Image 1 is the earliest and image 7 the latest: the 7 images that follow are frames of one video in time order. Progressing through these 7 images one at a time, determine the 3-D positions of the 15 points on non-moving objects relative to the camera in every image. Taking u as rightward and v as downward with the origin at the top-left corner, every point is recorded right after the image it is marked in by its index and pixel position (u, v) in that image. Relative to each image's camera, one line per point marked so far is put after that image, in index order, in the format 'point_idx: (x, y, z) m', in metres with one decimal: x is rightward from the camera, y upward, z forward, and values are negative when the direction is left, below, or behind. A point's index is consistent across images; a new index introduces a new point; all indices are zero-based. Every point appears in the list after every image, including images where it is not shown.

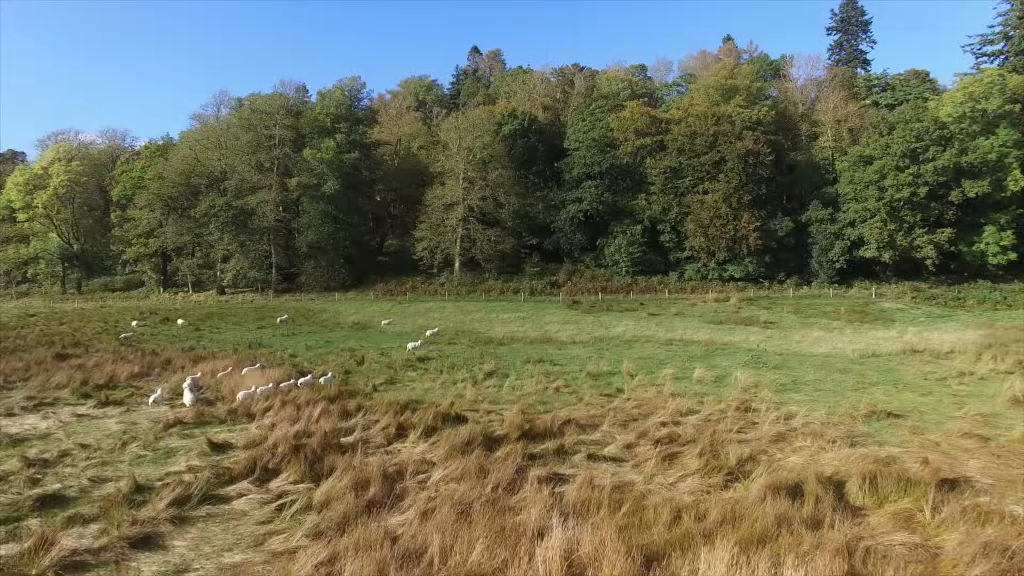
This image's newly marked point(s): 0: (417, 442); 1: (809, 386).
0: (-1.9, -3.2, +13.5) m
1: (+8.1, -2.7, +18.2) m
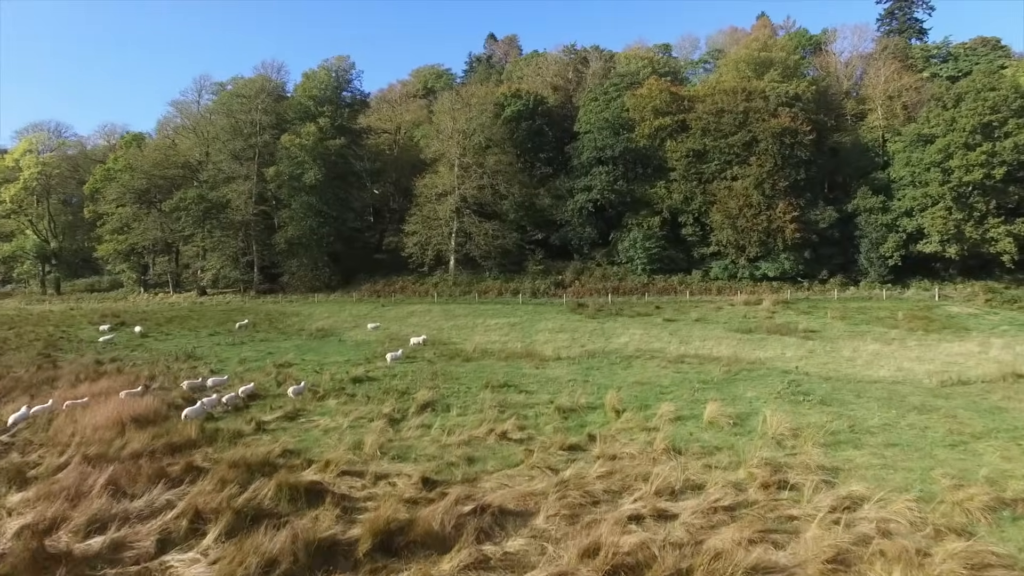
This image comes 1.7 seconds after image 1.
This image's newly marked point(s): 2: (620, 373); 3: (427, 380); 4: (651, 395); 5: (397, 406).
0: (-3.7, -3.2, +7.8) m
1: (+6.6, -2.7, +12.0) m
2: (+3.1, -2.5, +19.3) m
3: (-2.6, -2.8, +19.8) m
4: (+3.4, -2.6, +16.3) m
5: (-2.9, -2.9, +16.6) m
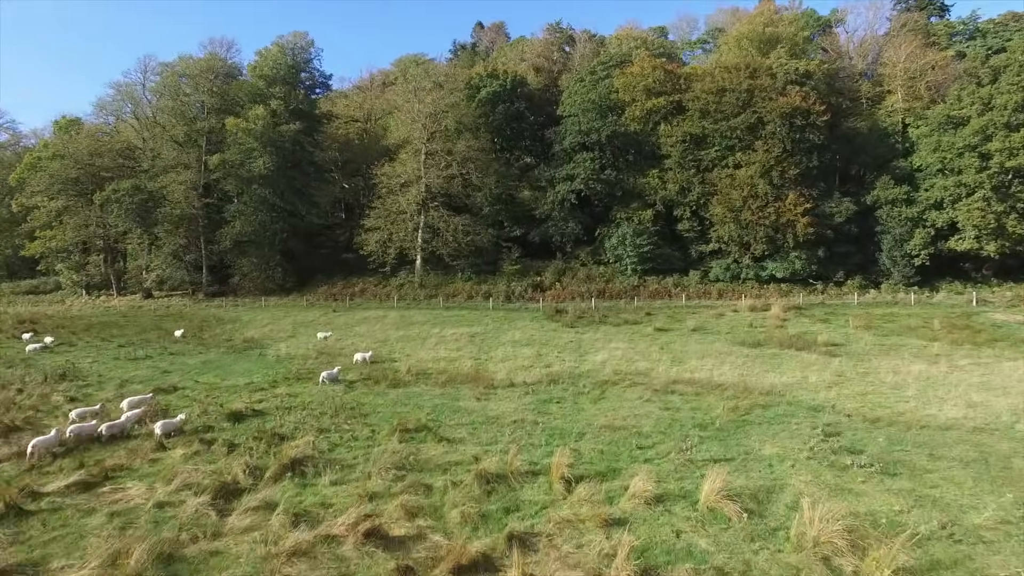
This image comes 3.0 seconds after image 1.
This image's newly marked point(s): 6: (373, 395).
0: (-5.2, -3.2, +2.7) m
1: (+5.0, -2.8, +6.8) m
2: (+1.6, -2.6, +14.1) m
3: (-4.1, -2.9, +14.6) m
4: (+1.8, -2.7, +11.1) m
5: (-4.4, -3.0, +11.4) m
6: (-3.5, -2.7, +16.6) m
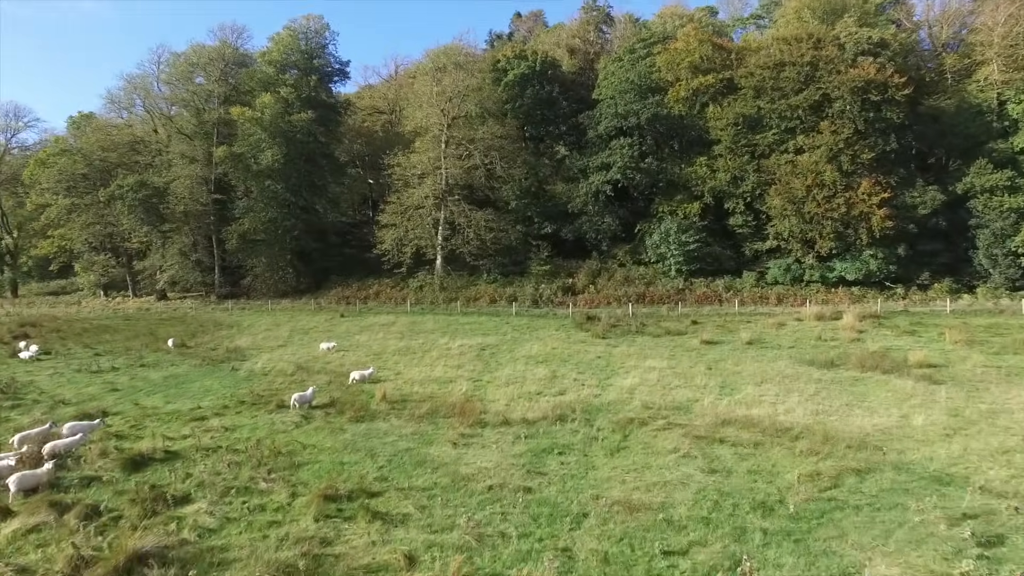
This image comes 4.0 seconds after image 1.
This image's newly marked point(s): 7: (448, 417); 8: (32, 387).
0: (-6.3, -3.3, -1.0) m
1: (+4.2, -2.9, +2.5) m
2: (+1.3, -2.7, +10.0) m
3: (-4.4, -3.0, +10.9) m
4: (+1.3, -2.8, +7.0) m
5: (-4.9, -3.1, +7.7) m
6: (-3.6, -2.8, +12.8) m
7: (-1.3, -2.6, +13.5) m
8: (-14.3, -3.0, +19.9) m
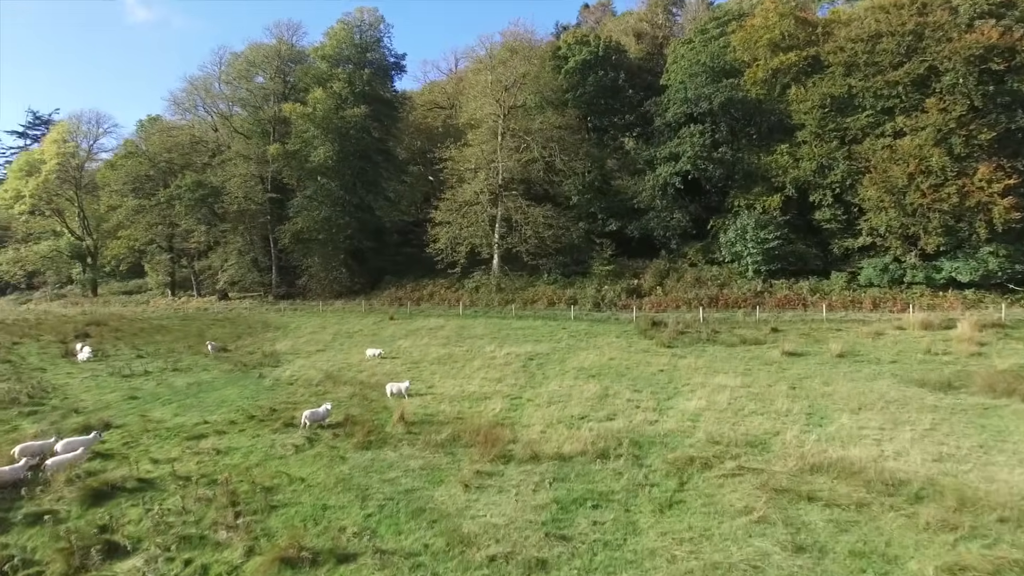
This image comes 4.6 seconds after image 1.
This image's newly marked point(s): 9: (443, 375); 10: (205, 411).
0: (-7.3, -3.3, -2.5) m
1: (+3.5, -2.9, -0.3) m
2: (+1.4, -2.7, +7.5) m
3: (-4.1, -3.0, +9.0) m
4: (+1.2, -2.9, +4.5) m
5: (-4.9, -3.1, +6.0) m
6: (-3.1, -2.8, +10.9) m
7: (-0.7, -2.7, +11.3) m
8: (-12.9, -3.0, +19.1) m
9: (-1.8, -2.4, +18.3) m
10: (-7.1, -2.9, +15.4) m
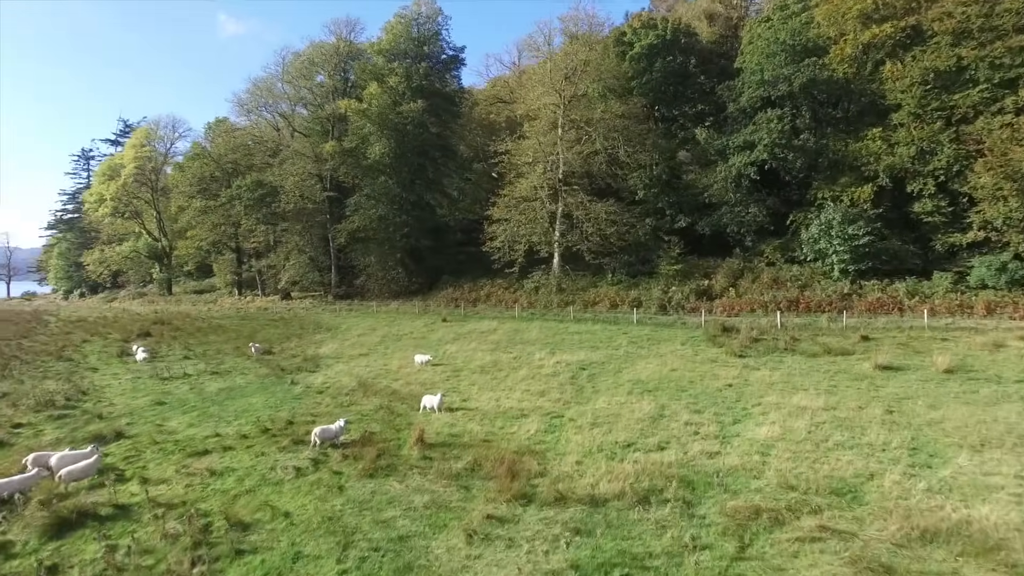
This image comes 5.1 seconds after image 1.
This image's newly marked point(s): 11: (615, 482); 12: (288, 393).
0: (-8.4, -3.3, -3.5) m
1: (+2.6, -3.0, -2.4) m
2: (+1.4, -2.8, +5.6) m
3: (-3.9, -3.1, +7.7) m
4: (+0.8, -2.9, +2.6) m
5: (-5.1, -3.2, +4.7) m
6: (-2.8, -2.9, +9.4) m
7: (-0.3, -2.7, +9.6) m
8: (-11.6, -3.0, +18.6) m
9: (-0.7, -2.4, +16.7) m
10: (-6.2, -2.9, +14.3) m
11: (+1.4, -2.6, +8.9) m
12: (-5.7, -2.7, +17.1) m
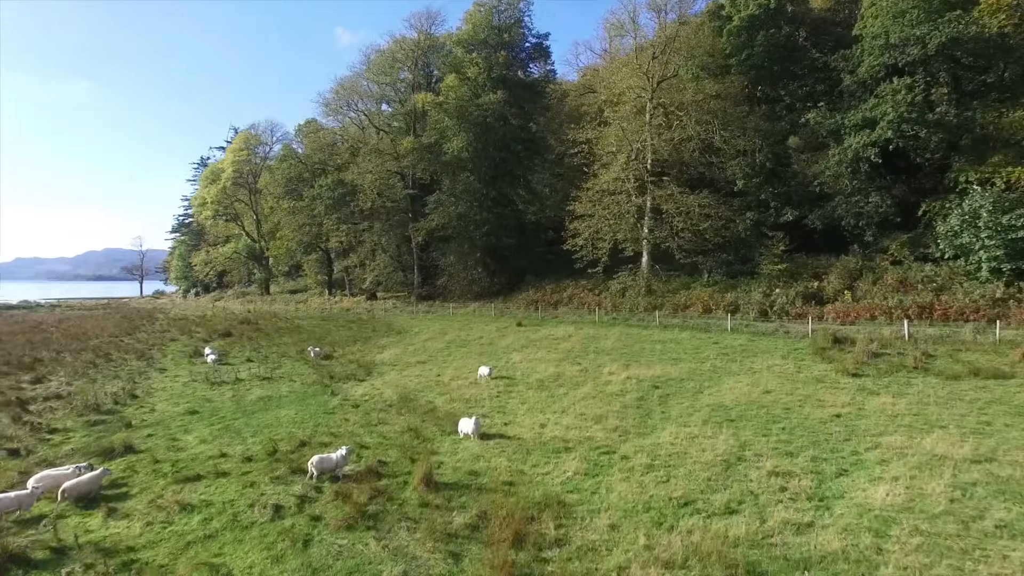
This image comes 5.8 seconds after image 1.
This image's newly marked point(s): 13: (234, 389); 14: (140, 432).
0: (-10.2, -3.3, -4.4) m
1: (+0.8, -3.0, -5.0) m
2: (+0.9, -2.8, +3.1) m
3: (-4.1, -3.1, +6.0) m
4: (-0.2, -3.0, +0.2) m
5: (-5.7, -3.2, +3.2) m
6: (-2.7, -2.9, +7.5) m
7: (-0.2, -2.8, +7.3) m
8: (-10.0, -3.0, +18.0) m
9: (+0.5, -2.5, +14.3) m
10: (-5.3, -2.9, +12.9) m
11: (+1.4, -2.6, +6.3) m
12: (-4.4, -2.7, +15.6) m
13: (-7.7, -2.8, +18.5) m
14: (-8.0, -3.1, +14.3) m
